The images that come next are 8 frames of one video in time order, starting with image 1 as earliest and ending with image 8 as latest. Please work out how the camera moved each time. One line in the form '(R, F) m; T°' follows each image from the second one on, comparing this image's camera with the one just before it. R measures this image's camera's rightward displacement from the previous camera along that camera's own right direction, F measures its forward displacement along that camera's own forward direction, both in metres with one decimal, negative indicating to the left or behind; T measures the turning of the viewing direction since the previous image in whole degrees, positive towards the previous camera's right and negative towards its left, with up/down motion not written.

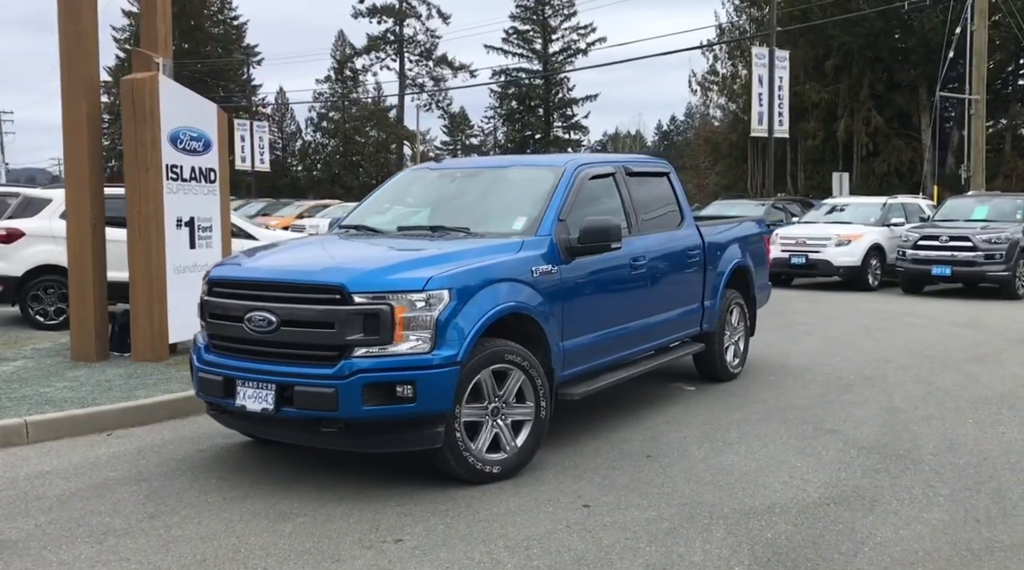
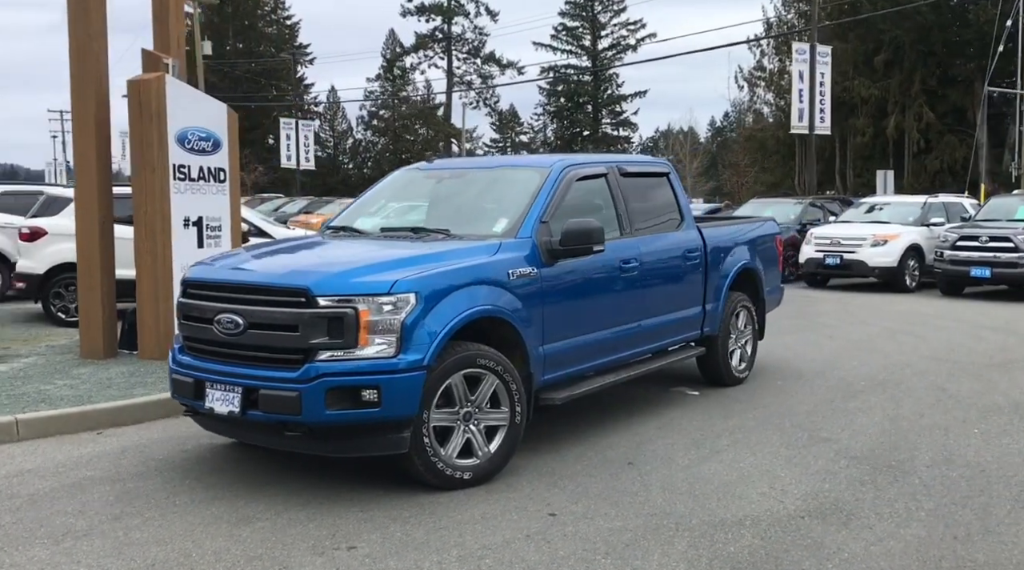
(+0.4, +0.1) m; -3°
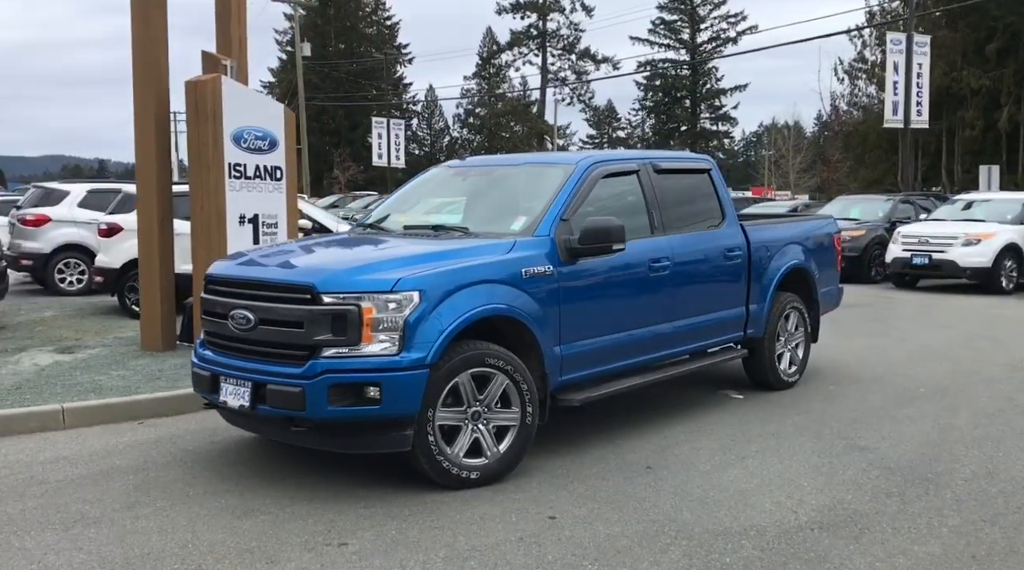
(+0.4, +0.1) m; -6°
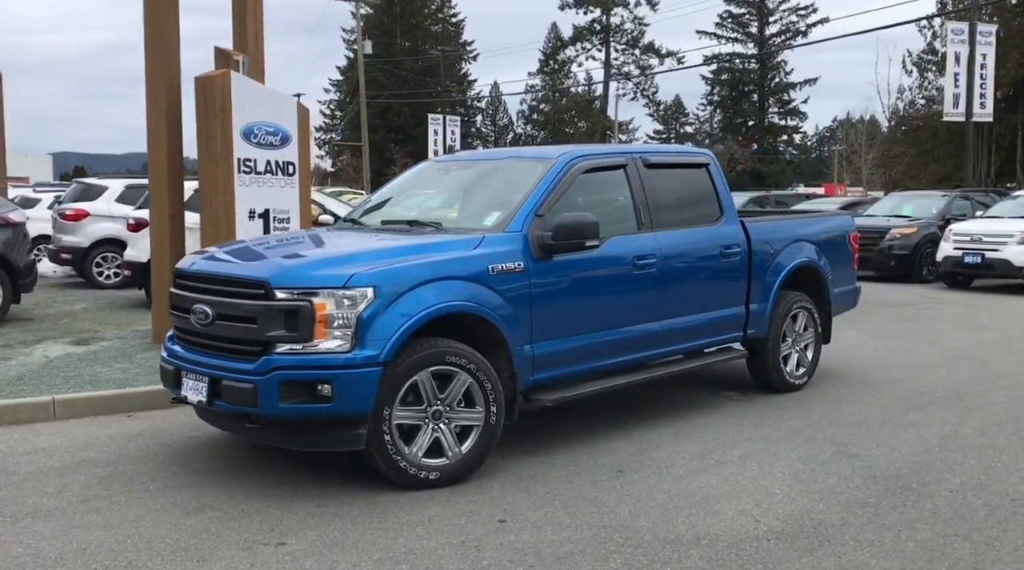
(+0.5, +0.1) m; -3°
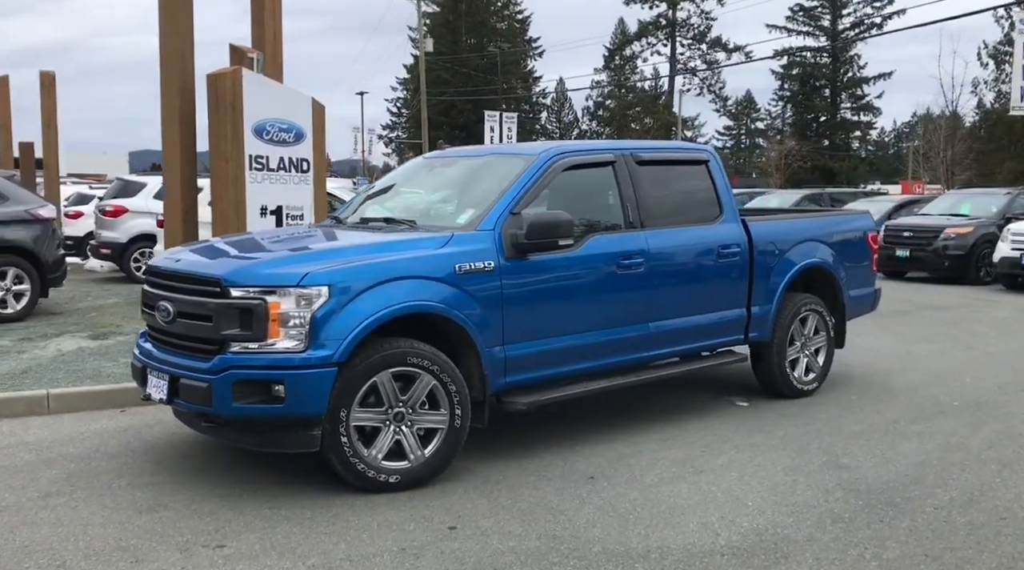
(+0.5, +0.1) m; -4°
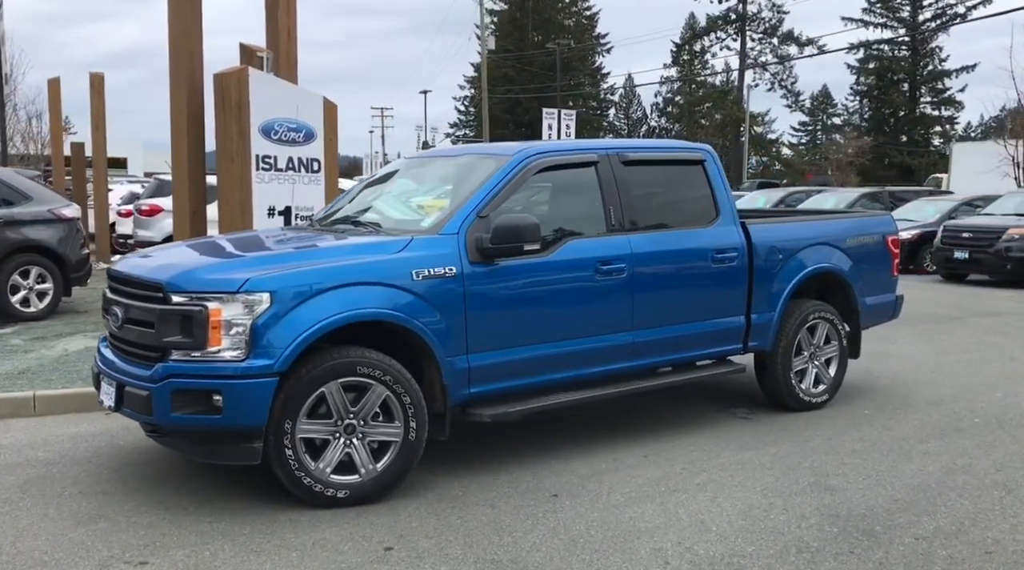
(+0.5, +0.2) m; -4°
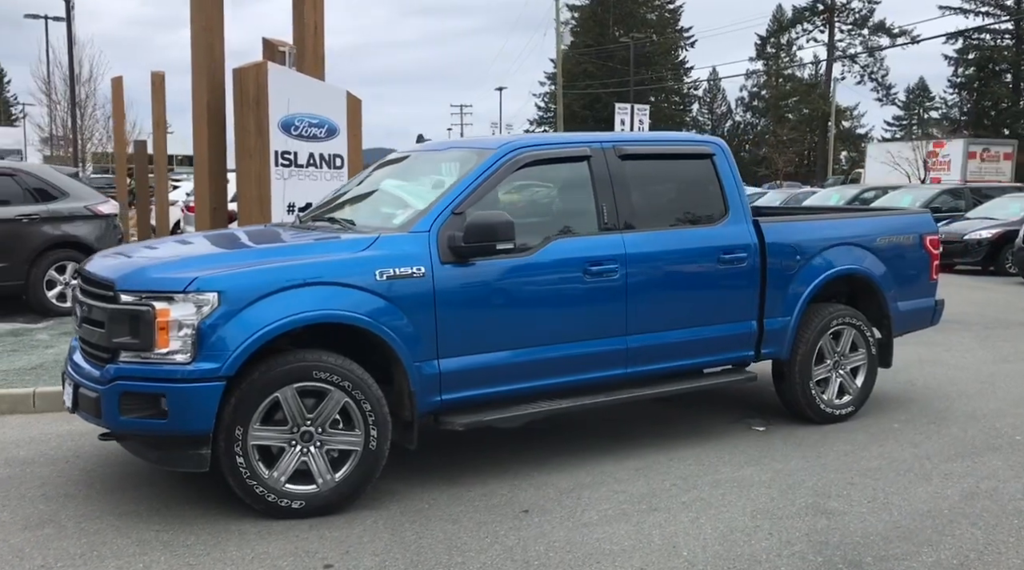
(+0.5, +0.3) m; -4°
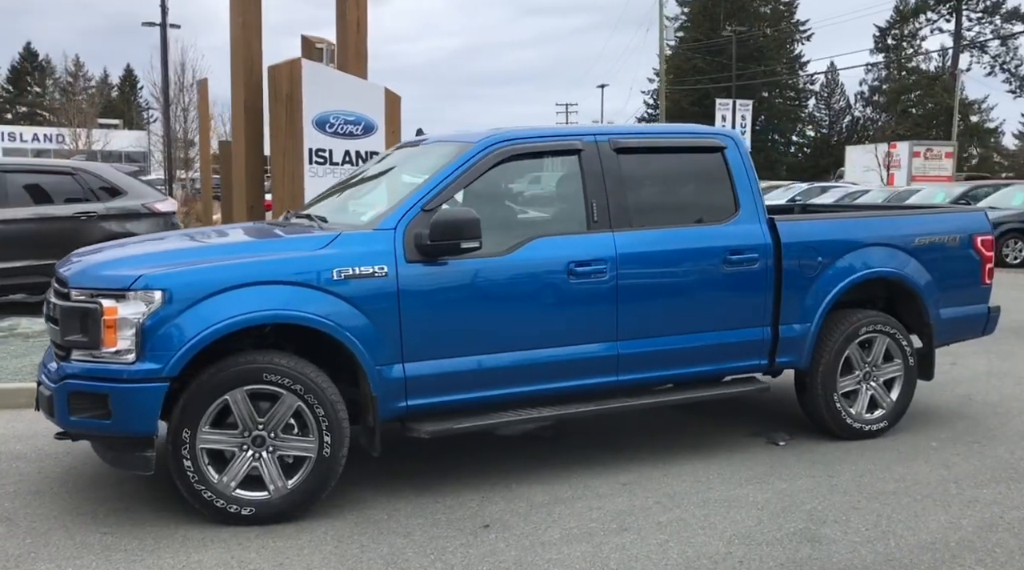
(+0.6, +0.3) m; -6°
